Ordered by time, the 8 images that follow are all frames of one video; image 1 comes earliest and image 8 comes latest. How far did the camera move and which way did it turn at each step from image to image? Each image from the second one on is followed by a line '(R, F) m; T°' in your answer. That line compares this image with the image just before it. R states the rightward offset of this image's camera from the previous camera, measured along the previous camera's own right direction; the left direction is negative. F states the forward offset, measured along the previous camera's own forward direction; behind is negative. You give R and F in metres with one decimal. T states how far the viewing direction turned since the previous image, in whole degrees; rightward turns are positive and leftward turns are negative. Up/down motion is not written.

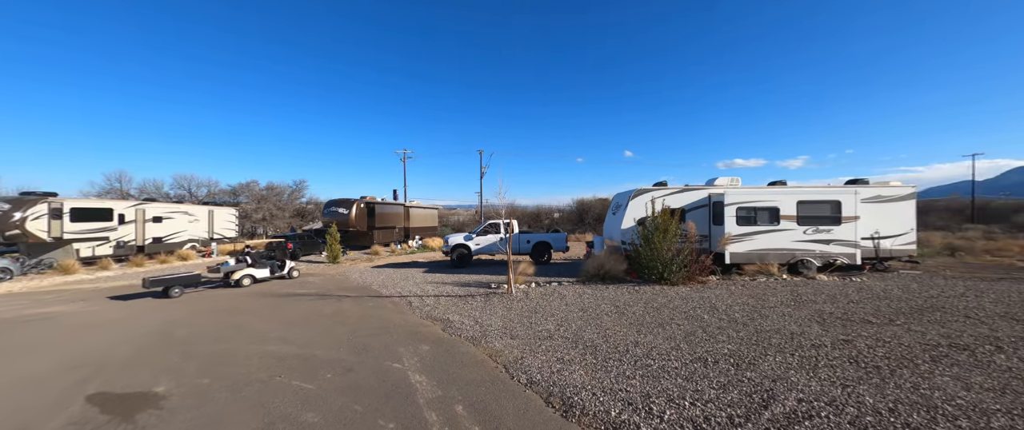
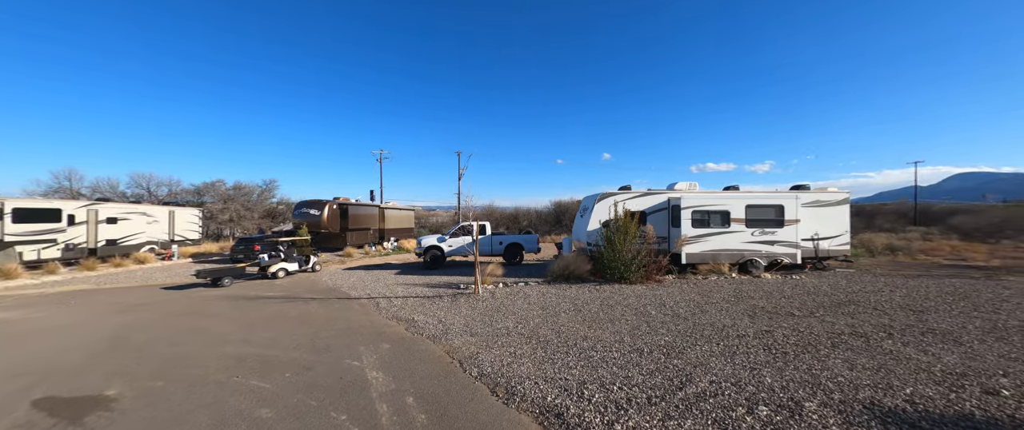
(+0.4, -0.3) m; +3°
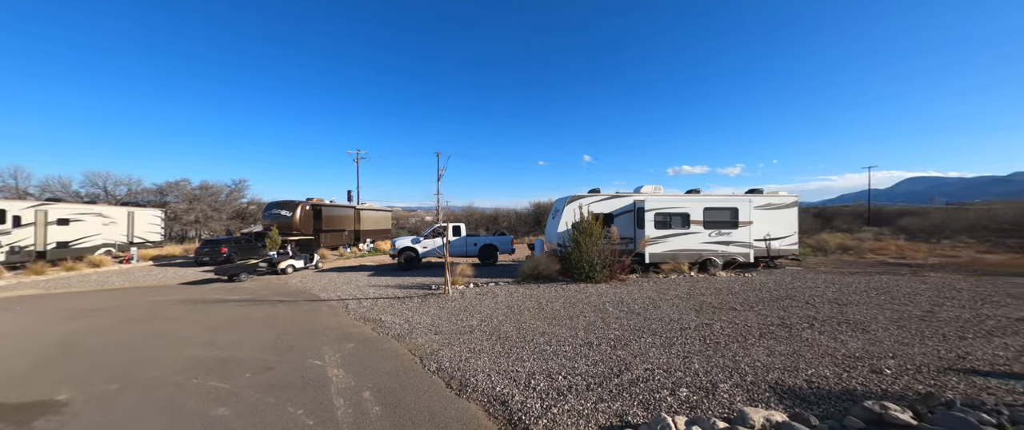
(+0.3, -0.3) m; +3°
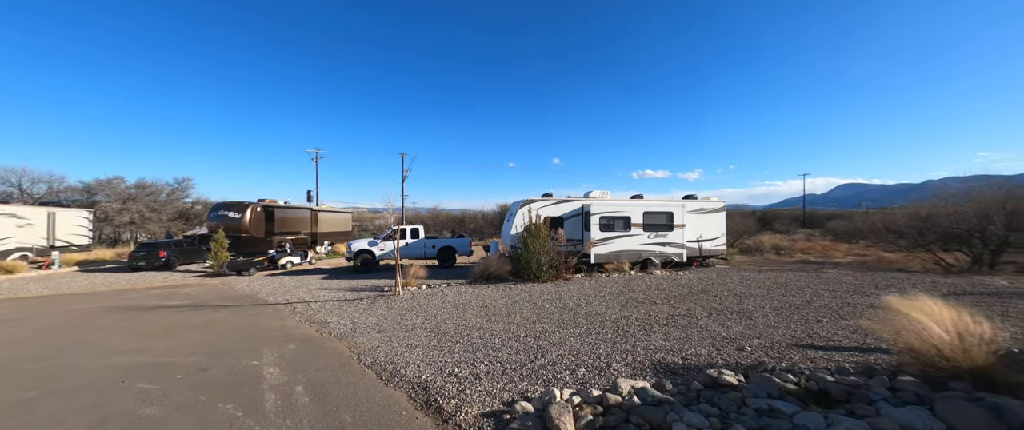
(+0.5, -0.5) m; +5°
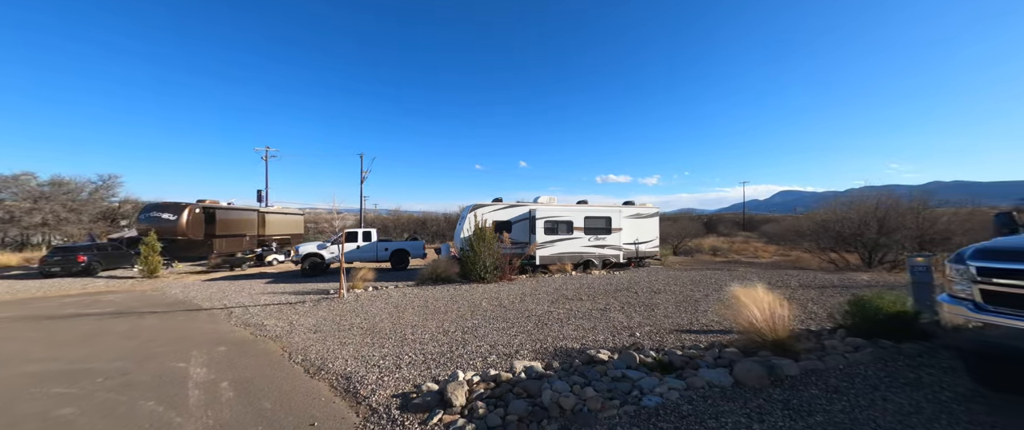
(+0.6, -0.6) m; +6°
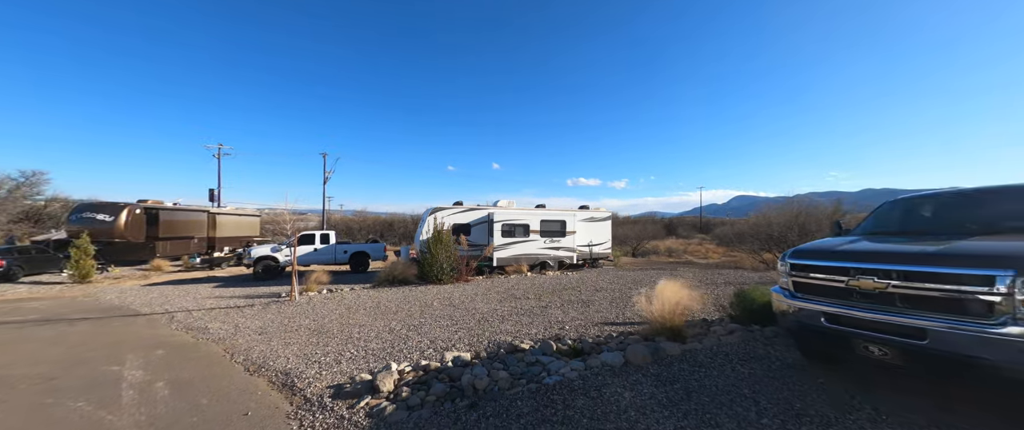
(+0.5, -0.5) m; +5°
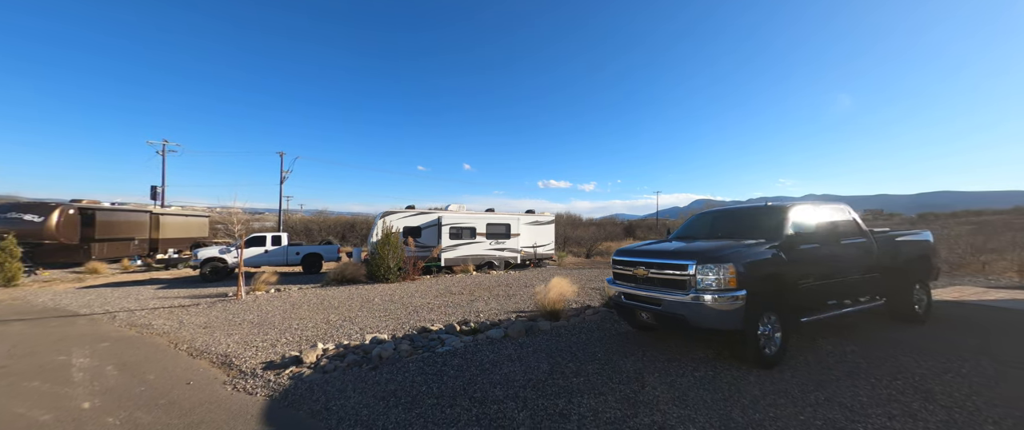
(+1.0, -1.1) m; +5°
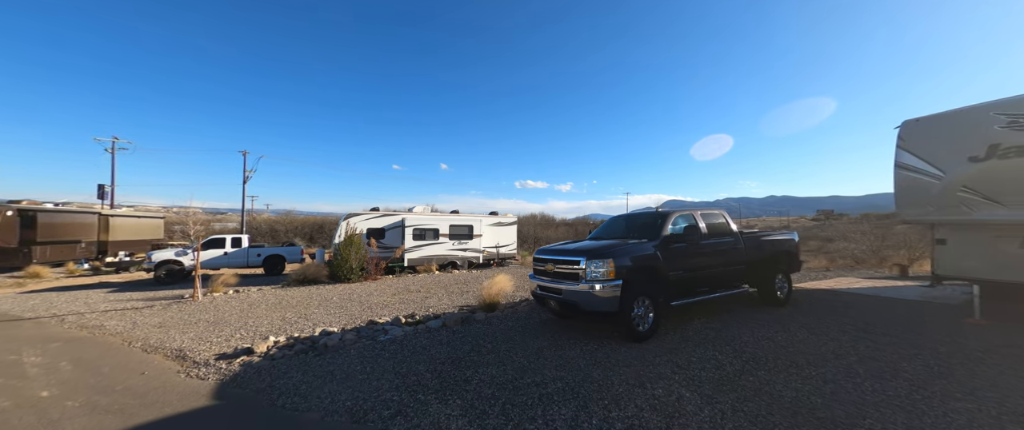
(+0.7, -0.7) m; +4°
